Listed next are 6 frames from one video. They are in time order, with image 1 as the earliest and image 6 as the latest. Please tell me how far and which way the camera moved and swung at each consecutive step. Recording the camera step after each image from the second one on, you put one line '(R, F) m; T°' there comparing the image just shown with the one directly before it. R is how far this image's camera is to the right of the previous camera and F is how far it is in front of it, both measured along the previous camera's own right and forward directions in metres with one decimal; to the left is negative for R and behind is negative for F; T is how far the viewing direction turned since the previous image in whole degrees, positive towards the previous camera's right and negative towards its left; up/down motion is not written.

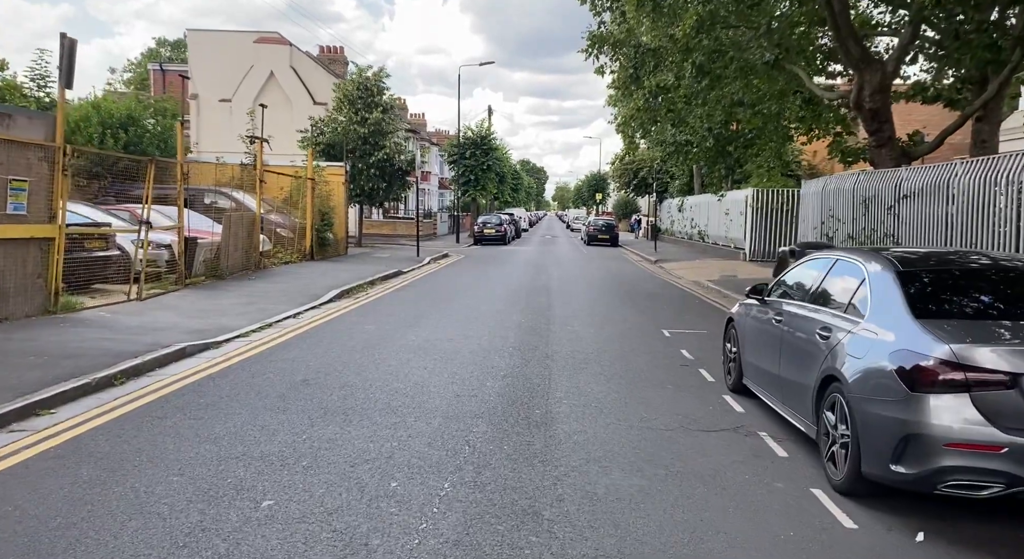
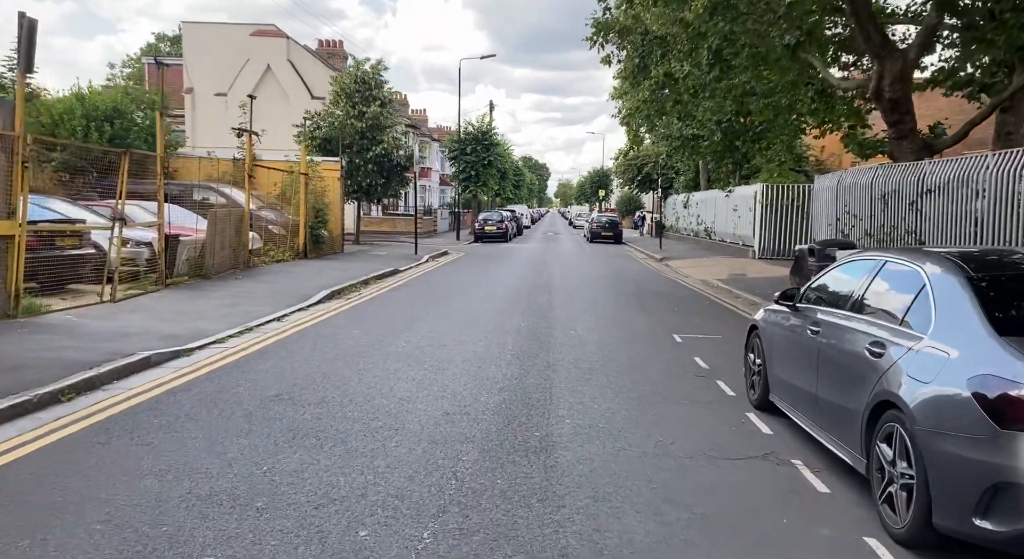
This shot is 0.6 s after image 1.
(+0.1, +0.8) m; 0°
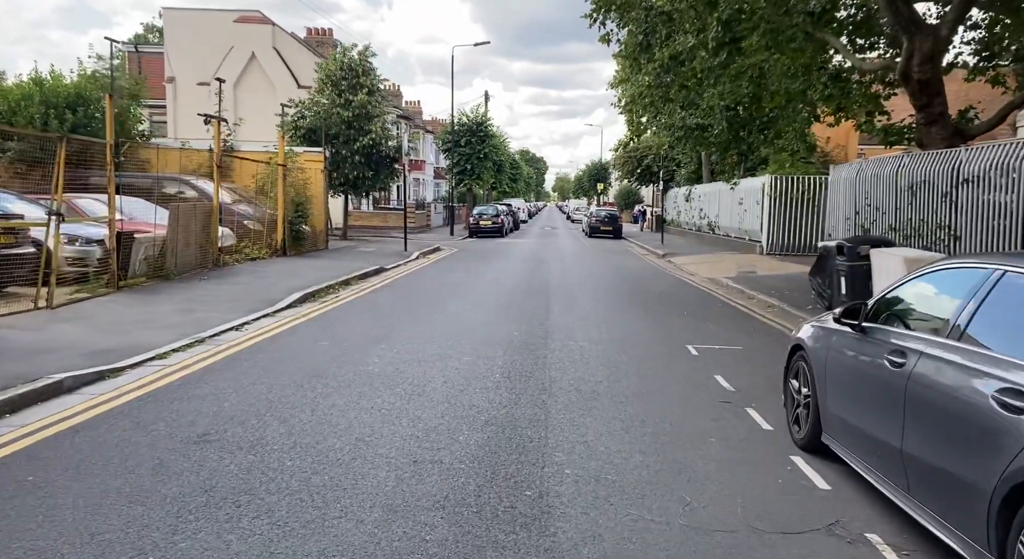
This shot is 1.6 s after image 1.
(+0.1, +1.3) m; 0°
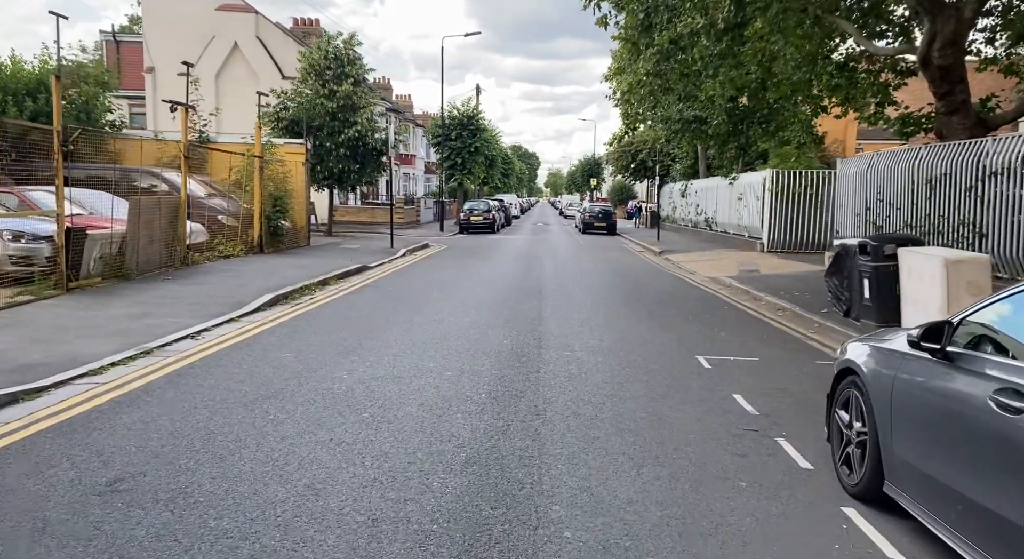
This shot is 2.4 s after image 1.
(0.0, +1.0) m; +1°
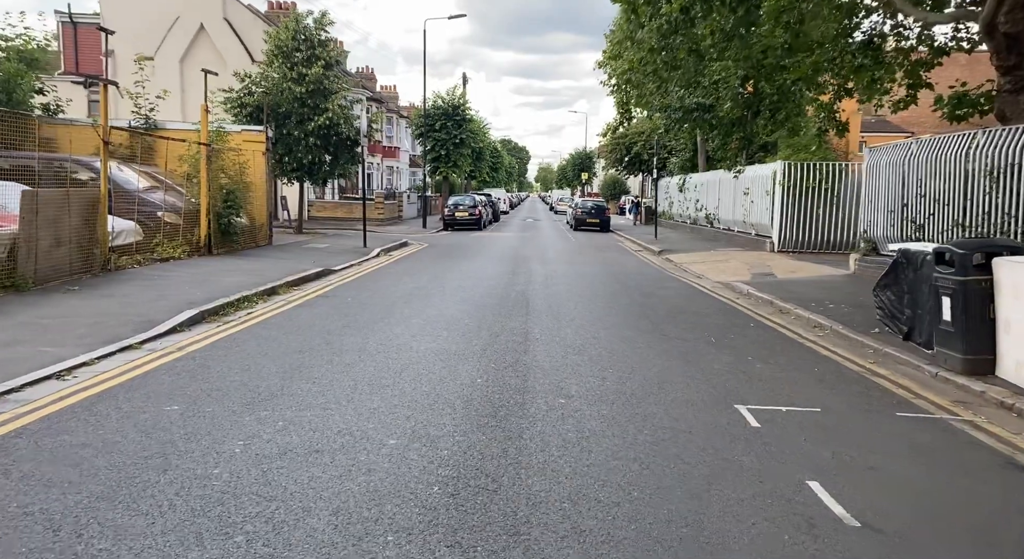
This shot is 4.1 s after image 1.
(+0.1, +2.2) m; +1°
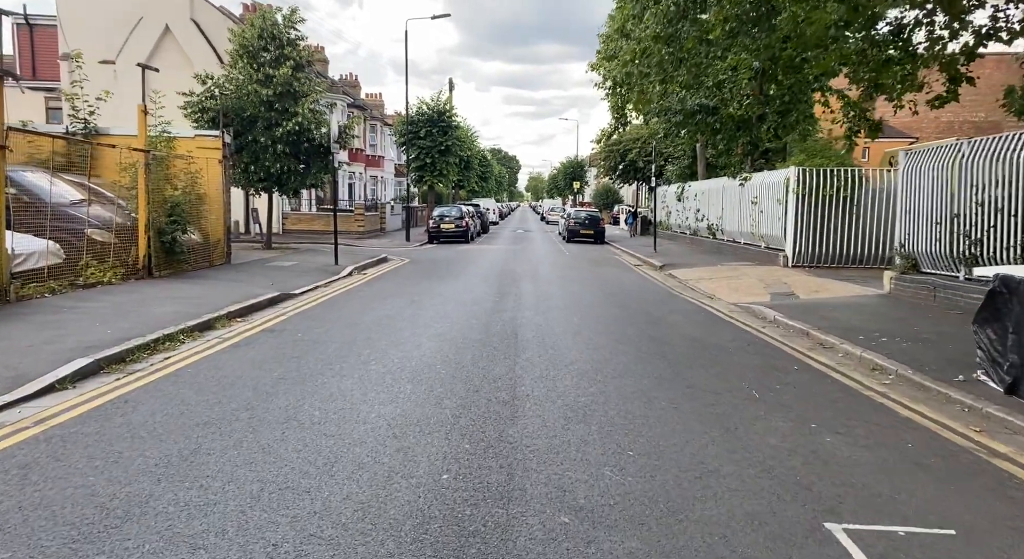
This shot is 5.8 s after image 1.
(+0.1, +2.1) m; +1°
